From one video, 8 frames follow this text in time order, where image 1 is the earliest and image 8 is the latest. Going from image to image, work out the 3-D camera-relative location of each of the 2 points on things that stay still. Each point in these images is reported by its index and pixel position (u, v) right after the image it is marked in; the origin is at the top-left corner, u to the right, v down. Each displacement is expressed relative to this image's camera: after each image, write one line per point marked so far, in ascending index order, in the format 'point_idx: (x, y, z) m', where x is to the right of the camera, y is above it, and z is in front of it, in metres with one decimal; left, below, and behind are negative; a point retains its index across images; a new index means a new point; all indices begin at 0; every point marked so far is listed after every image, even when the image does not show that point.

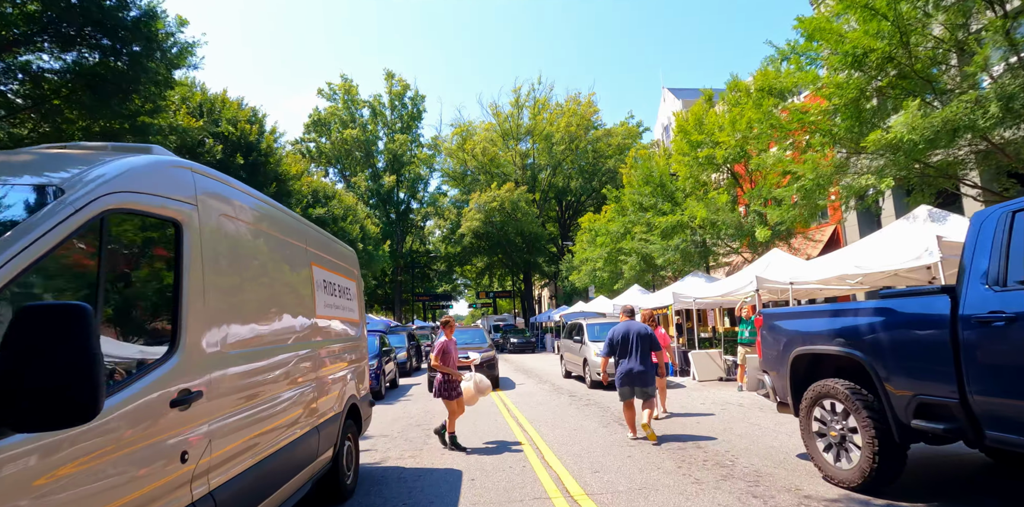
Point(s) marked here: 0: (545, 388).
0: (+0.8, -3.5, +14.9) m
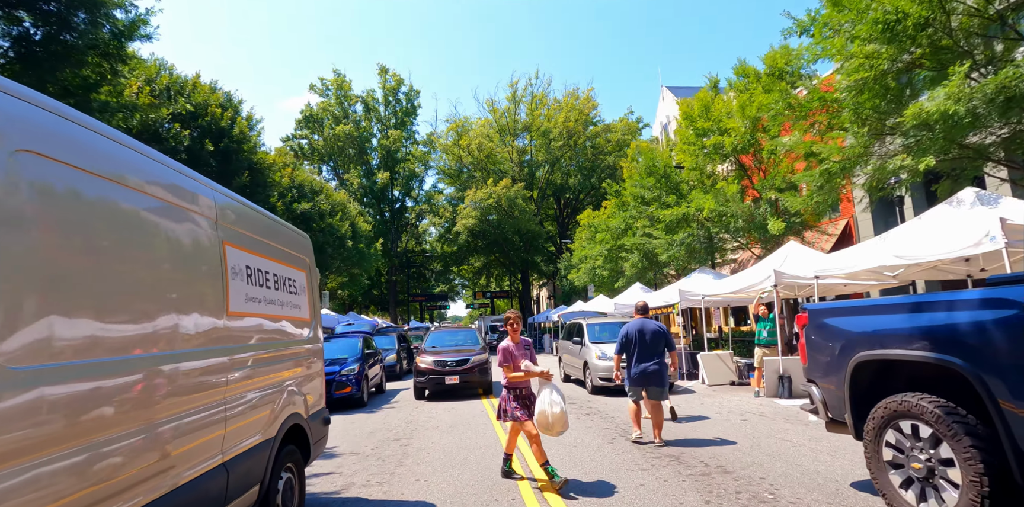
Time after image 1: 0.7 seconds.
0: (+0.6, -3.3, +13.6) m
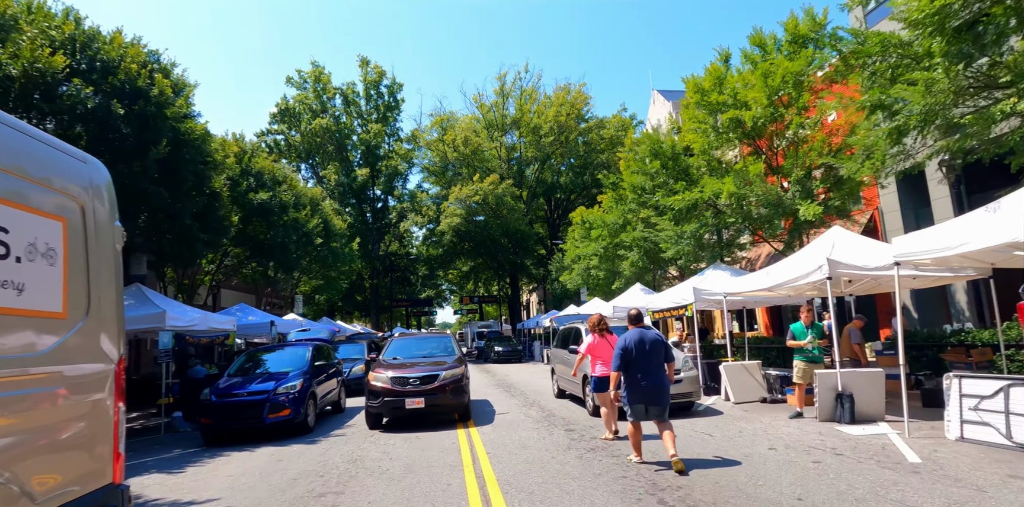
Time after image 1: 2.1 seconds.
0: (+0.3, -3.1, +11.0) m
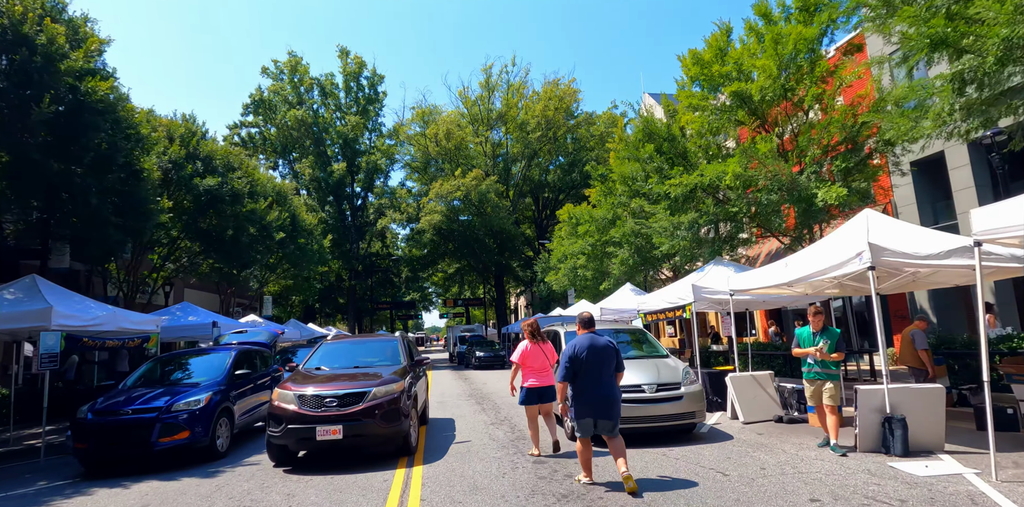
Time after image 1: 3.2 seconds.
0: (-0.3, -2.8, +8.9) m
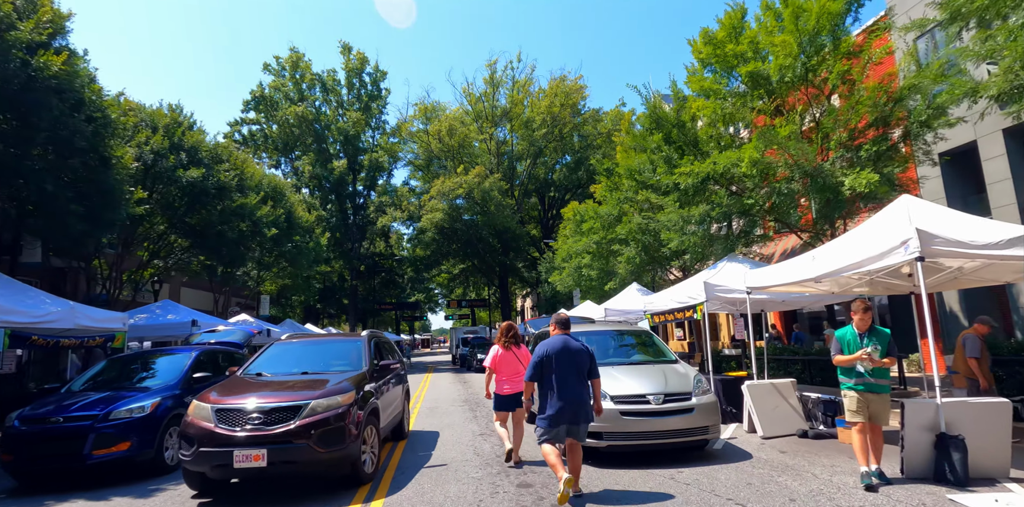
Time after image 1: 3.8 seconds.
0: (-0.5, -2.7, +7.8) m
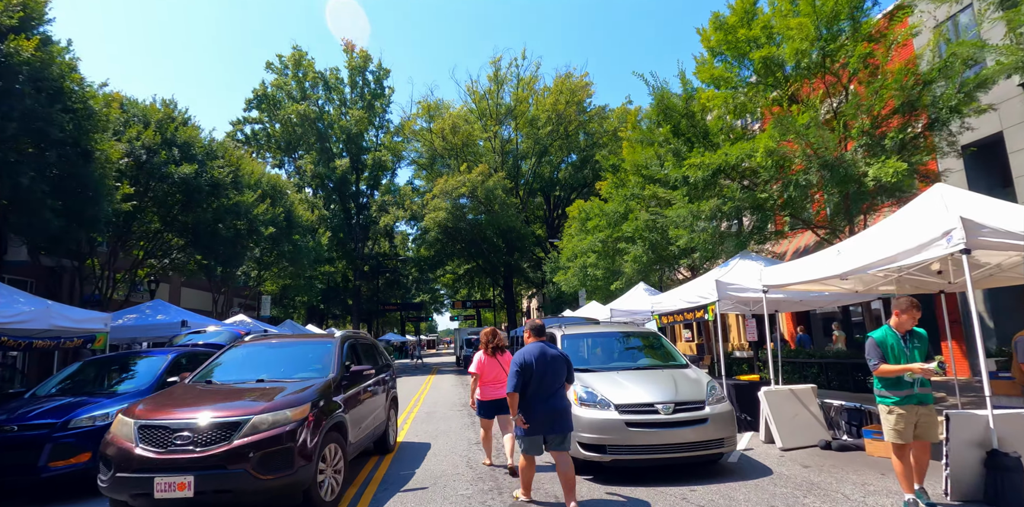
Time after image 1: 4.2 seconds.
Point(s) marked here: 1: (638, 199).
0: (-0.5, -2.6, +7.2) m
1: (+4.1, +1.8, +18.8) m
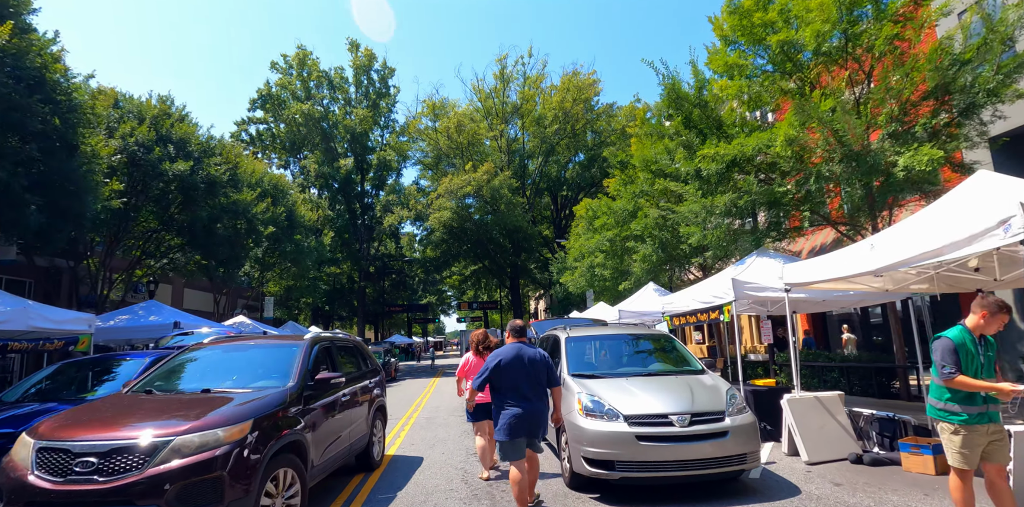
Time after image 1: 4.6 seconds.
0: (-0.6, -2.6, +6.5) m
1: (+4.2, +1.8, +18.2) m
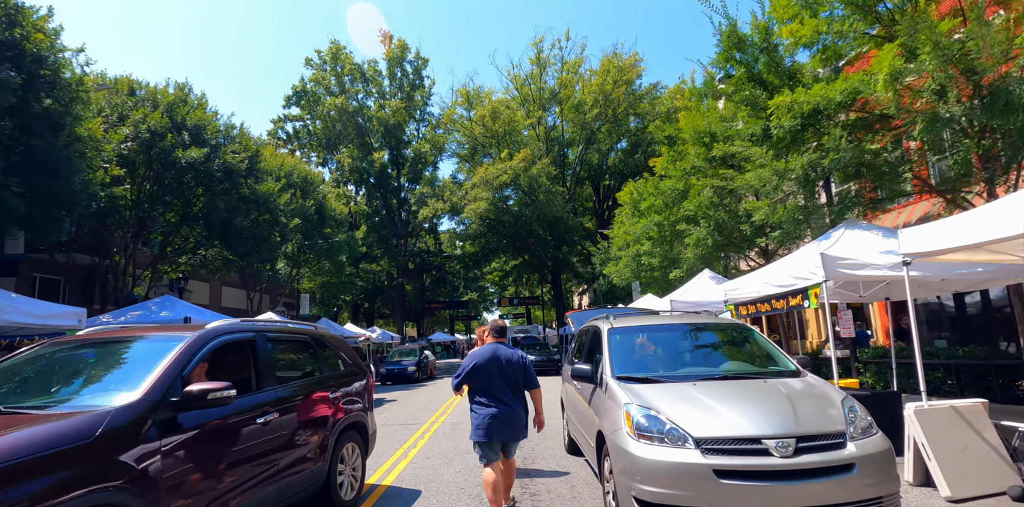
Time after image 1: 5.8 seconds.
0: (-0.3, -2.3, +4.9) m
1: (+5.2, +2.3, +16.1) m
